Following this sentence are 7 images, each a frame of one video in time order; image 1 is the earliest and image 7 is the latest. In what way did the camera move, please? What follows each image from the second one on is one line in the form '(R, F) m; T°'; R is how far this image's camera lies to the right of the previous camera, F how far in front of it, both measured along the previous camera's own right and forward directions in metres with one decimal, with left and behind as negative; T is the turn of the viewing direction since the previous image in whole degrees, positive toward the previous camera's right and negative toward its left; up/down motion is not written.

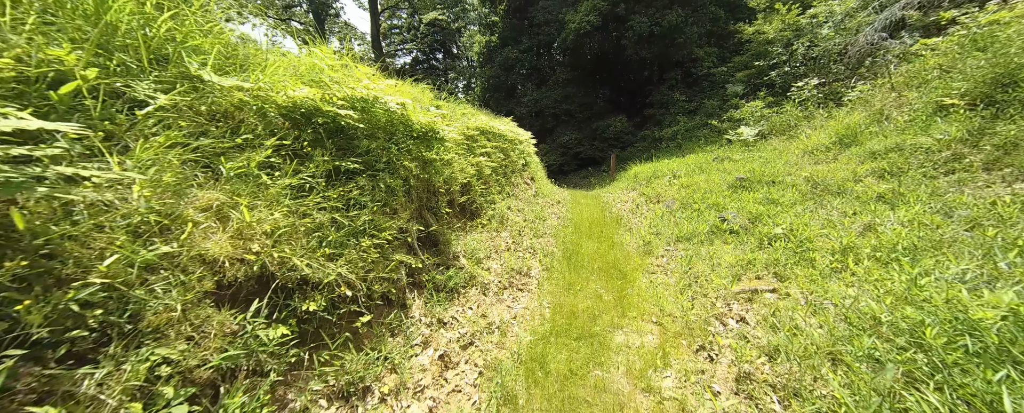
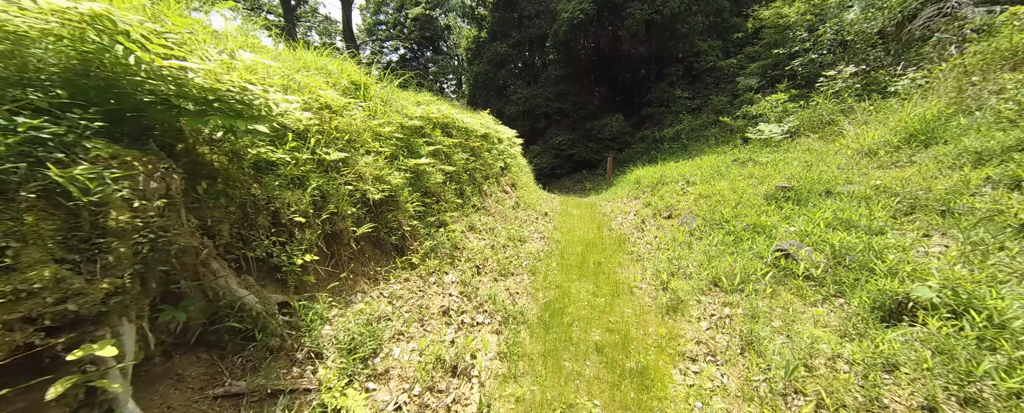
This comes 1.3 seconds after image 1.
(+0.6, +2.2) m; +1°
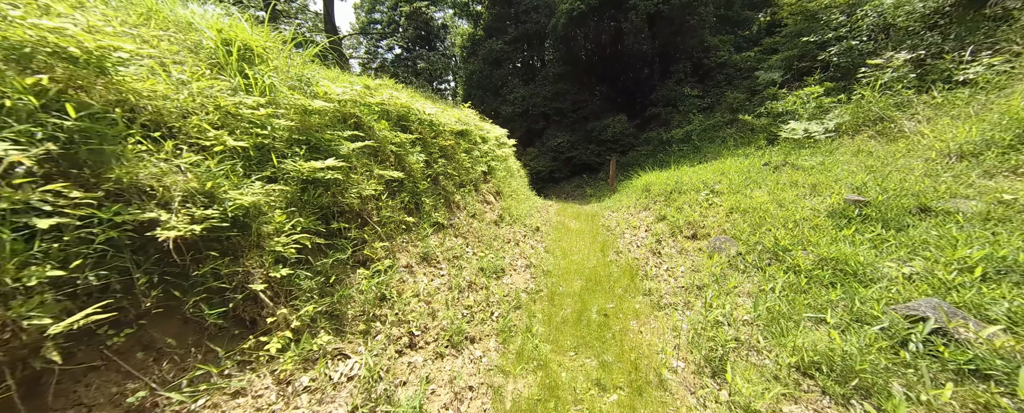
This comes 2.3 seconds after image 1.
(+0.4, +1.7) m; 0°
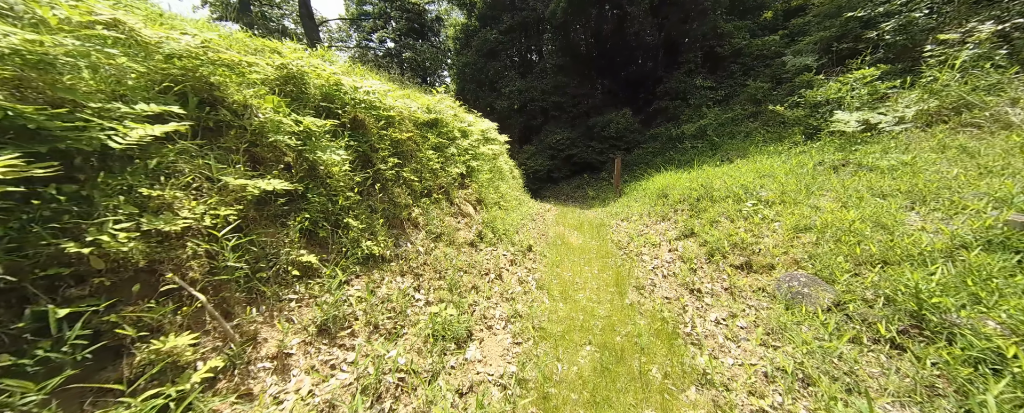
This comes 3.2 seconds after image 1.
(+0.3, +1.7) m; 0°
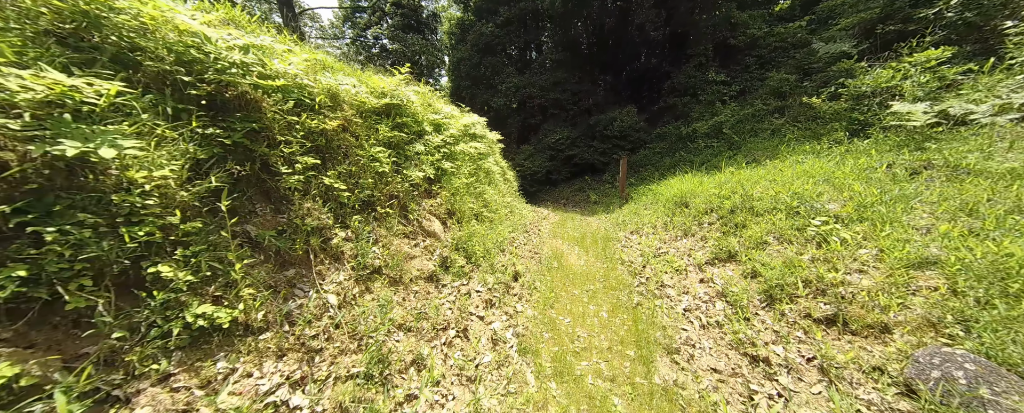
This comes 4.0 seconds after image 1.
(+0.3, +1.4) m; 0°
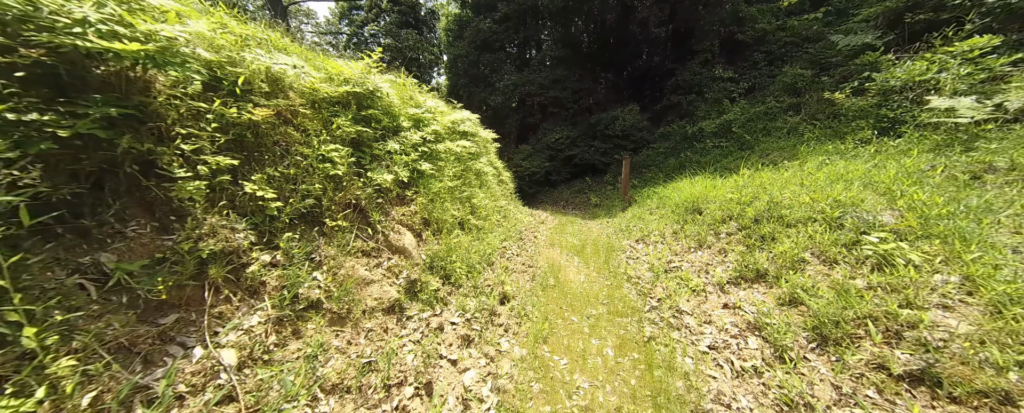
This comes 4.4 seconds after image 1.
(+0.2, +0.7) m; 0°
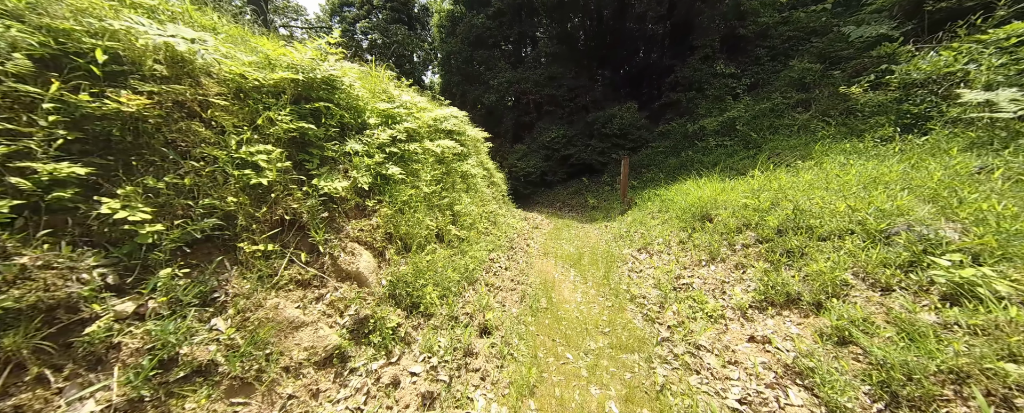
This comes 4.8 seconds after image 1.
(+0.2, +0.6) m; +1°
